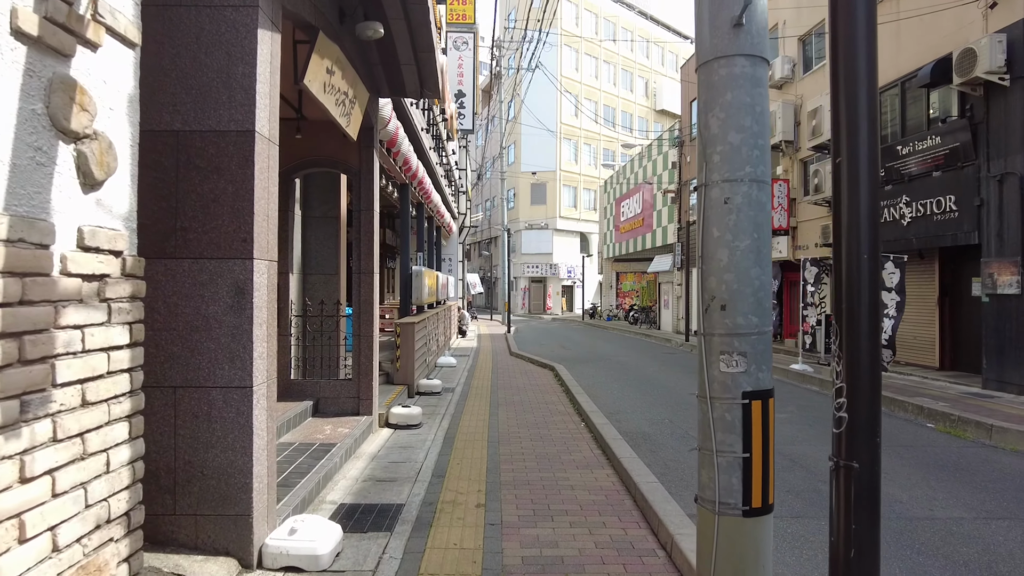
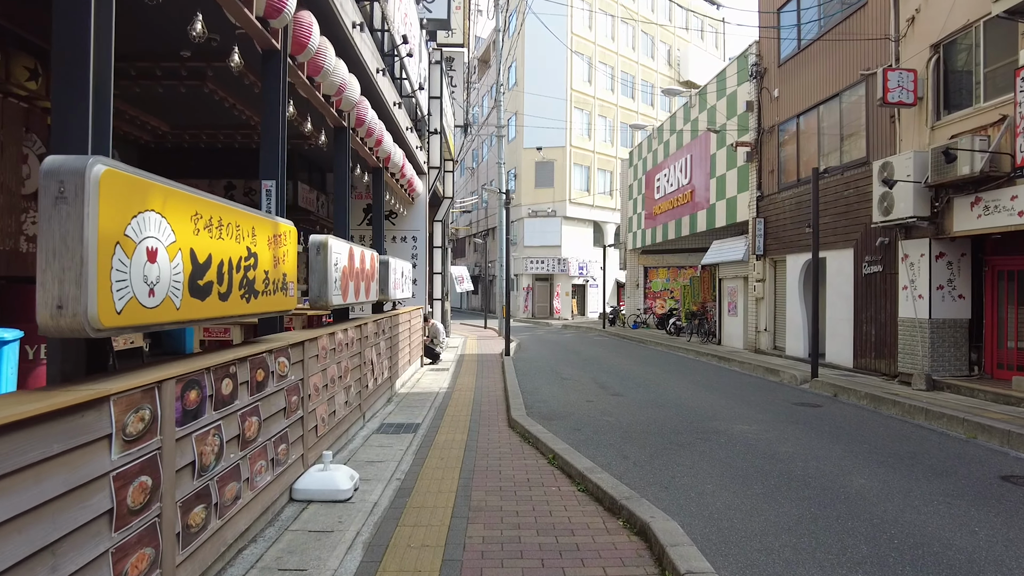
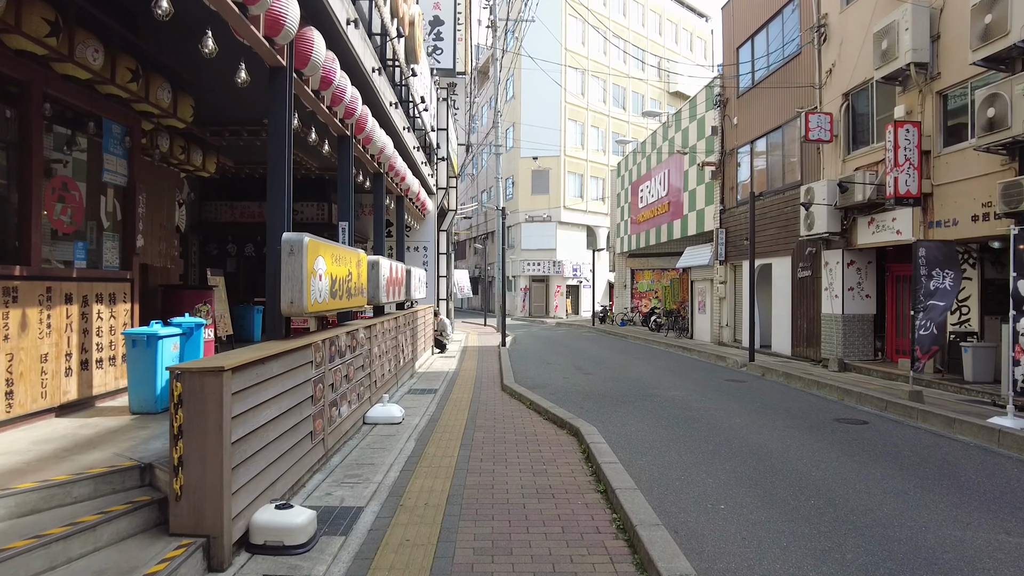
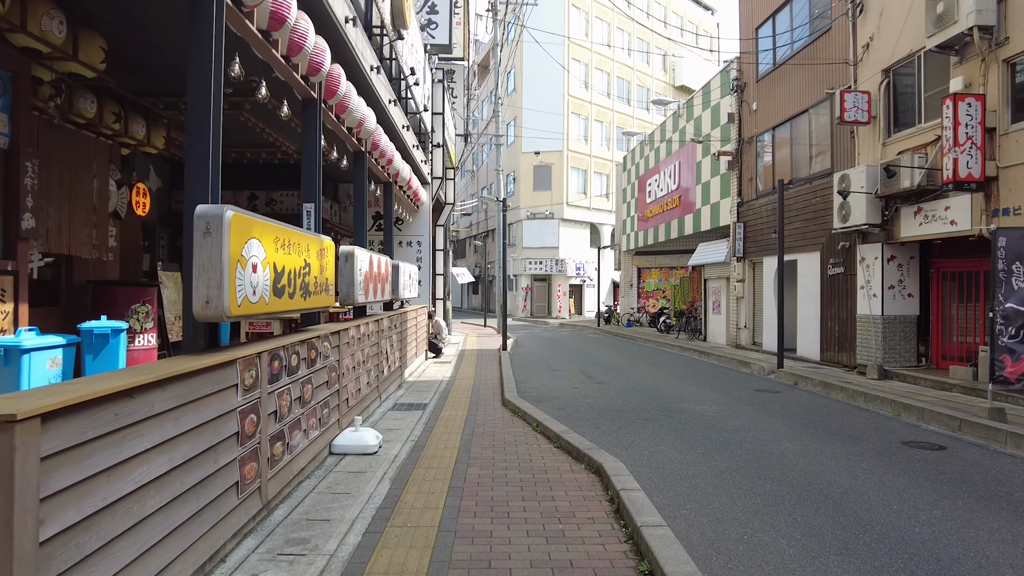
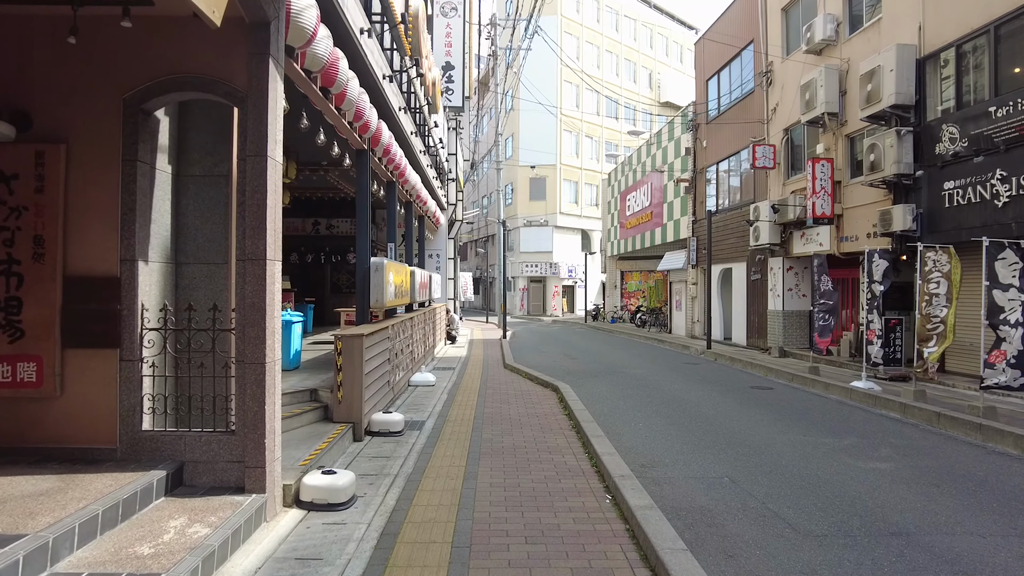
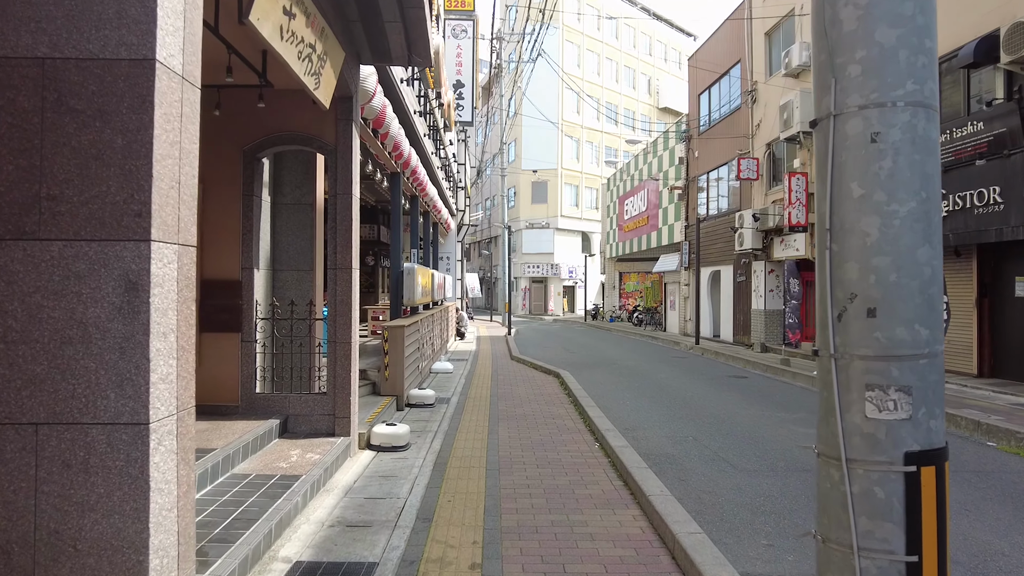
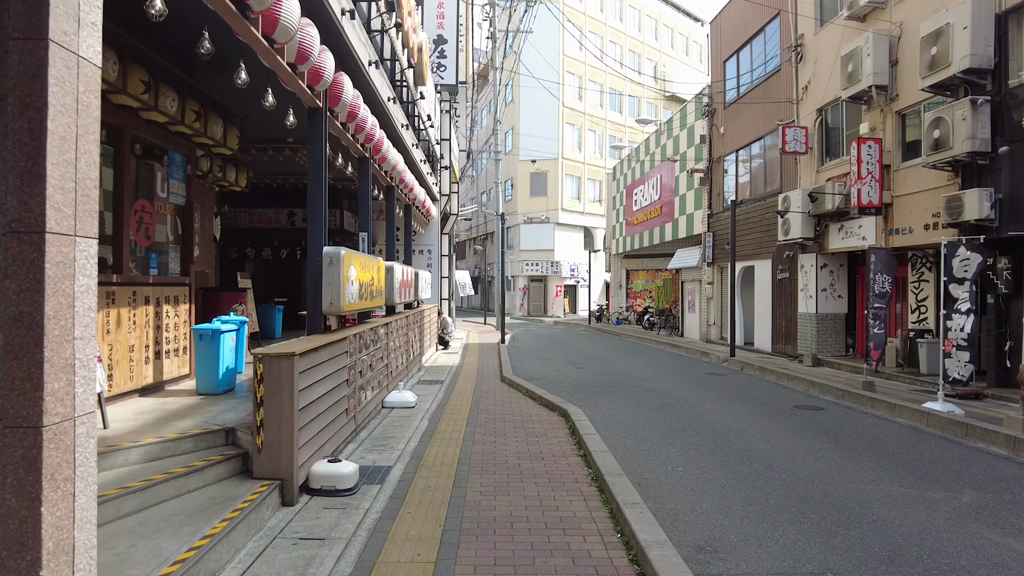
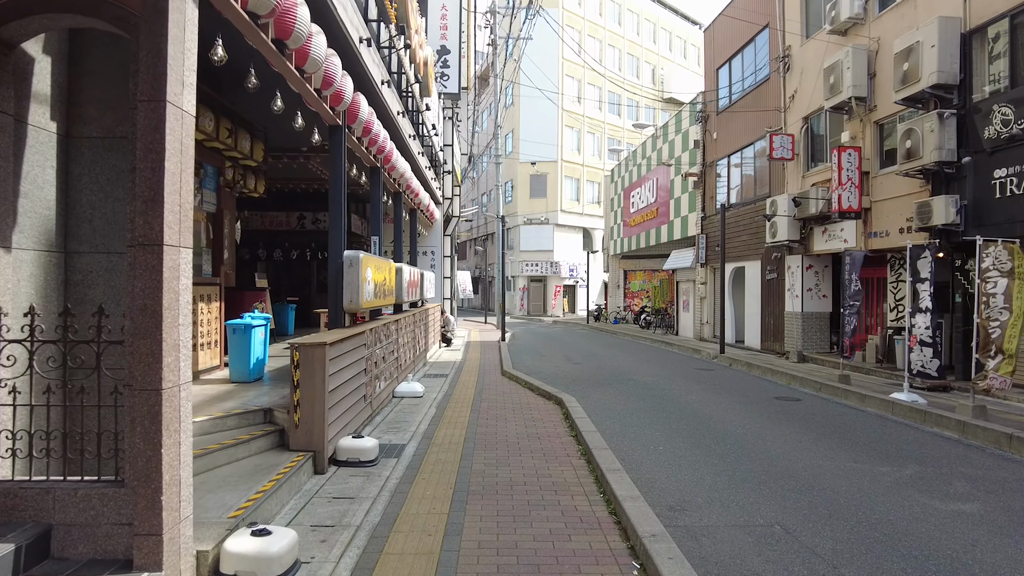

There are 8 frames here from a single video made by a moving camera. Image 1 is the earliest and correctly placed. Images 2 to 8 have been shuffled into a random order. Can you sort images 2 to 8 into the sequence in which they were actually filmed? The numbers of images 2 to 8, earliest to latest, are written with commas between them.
6, 5, 8, 7, 3, 4, 2
